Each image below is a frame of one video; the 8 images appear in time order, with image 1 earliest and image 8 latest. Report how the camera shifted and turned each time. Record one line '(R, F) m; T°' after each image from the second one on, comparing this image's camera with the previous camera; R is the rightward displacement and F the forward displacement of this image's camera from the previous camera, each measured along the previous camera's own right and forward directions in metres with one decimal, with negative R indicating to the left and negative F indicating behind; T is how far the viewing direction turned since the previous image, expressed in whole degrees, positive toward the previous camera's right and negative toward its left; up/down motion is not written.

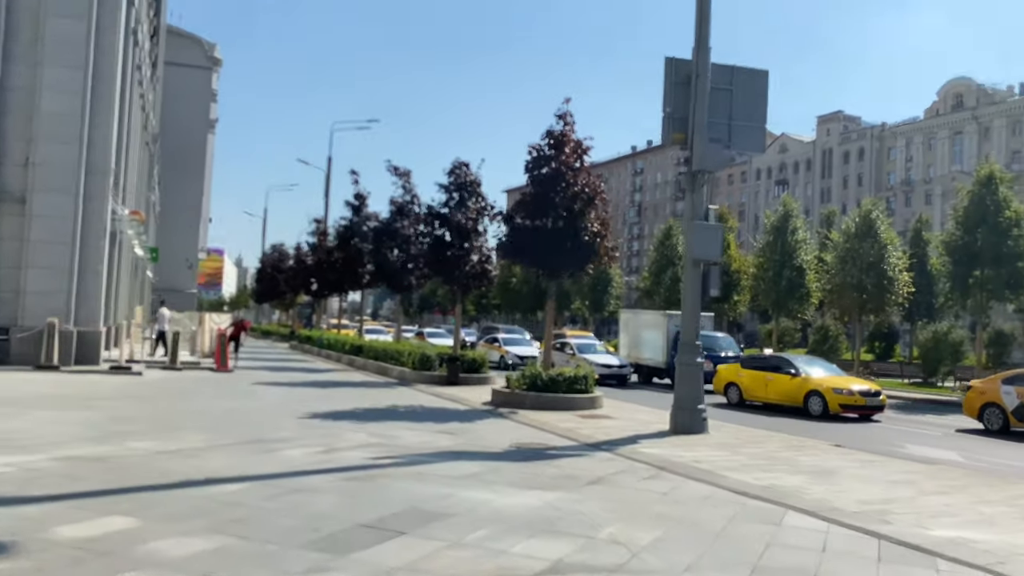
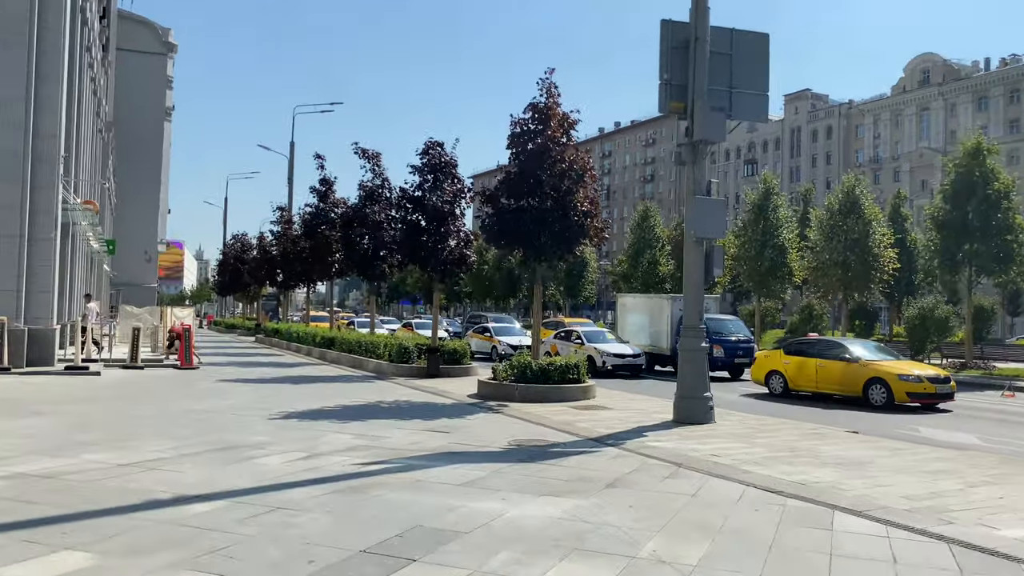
(-0.4, +1.1) m; +2°
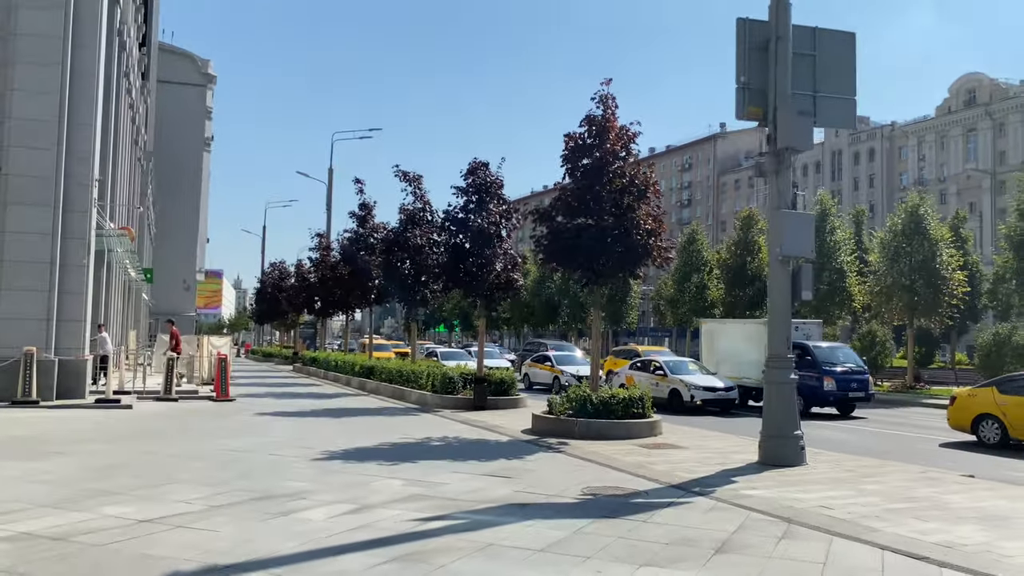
(-0.5, +1.3) m; -2°
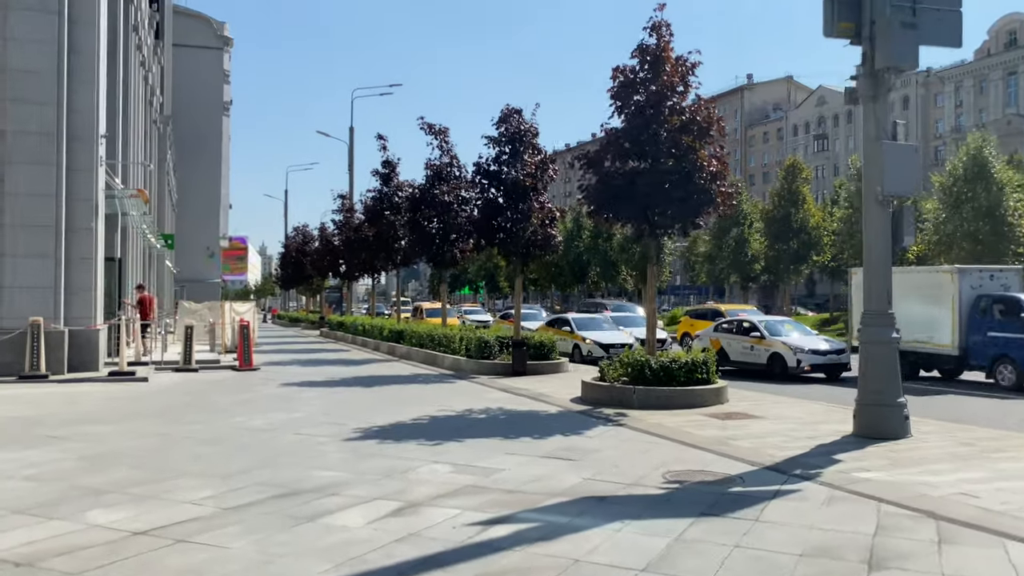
(-0.4, +1.6) m; -2°
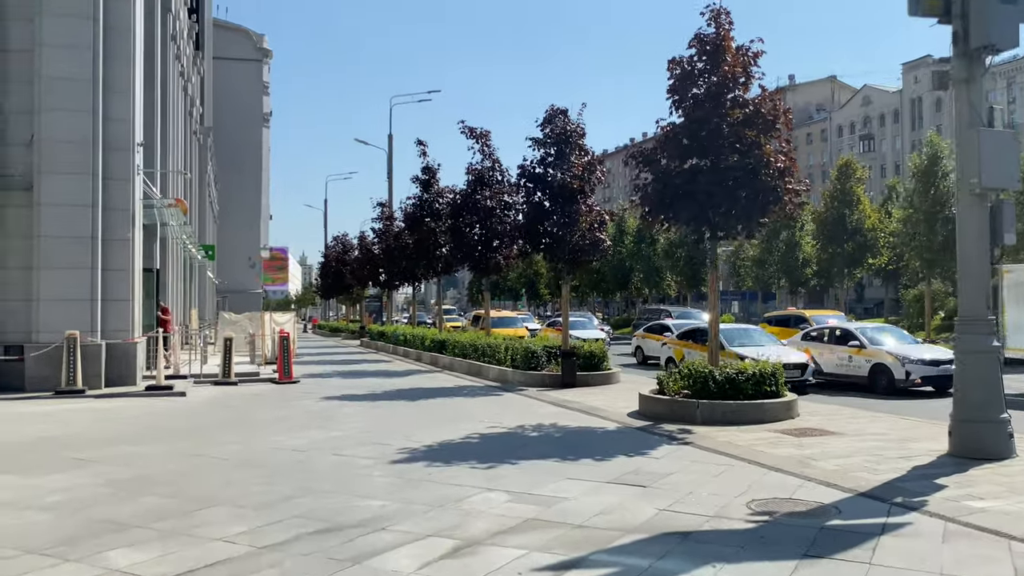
(-0.2, +0.8) m; -3°
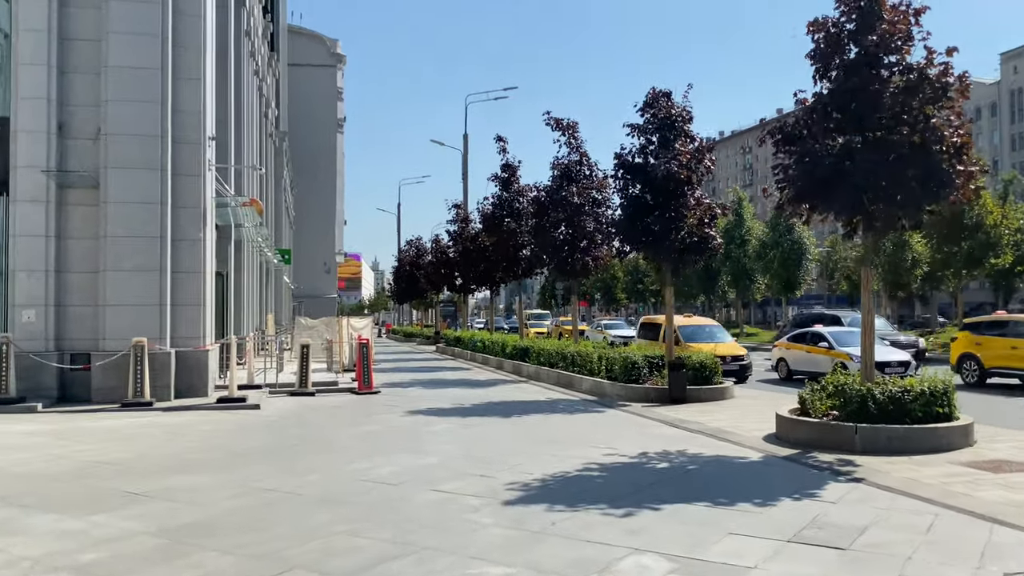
(-0.6, +1.8) m; -5°
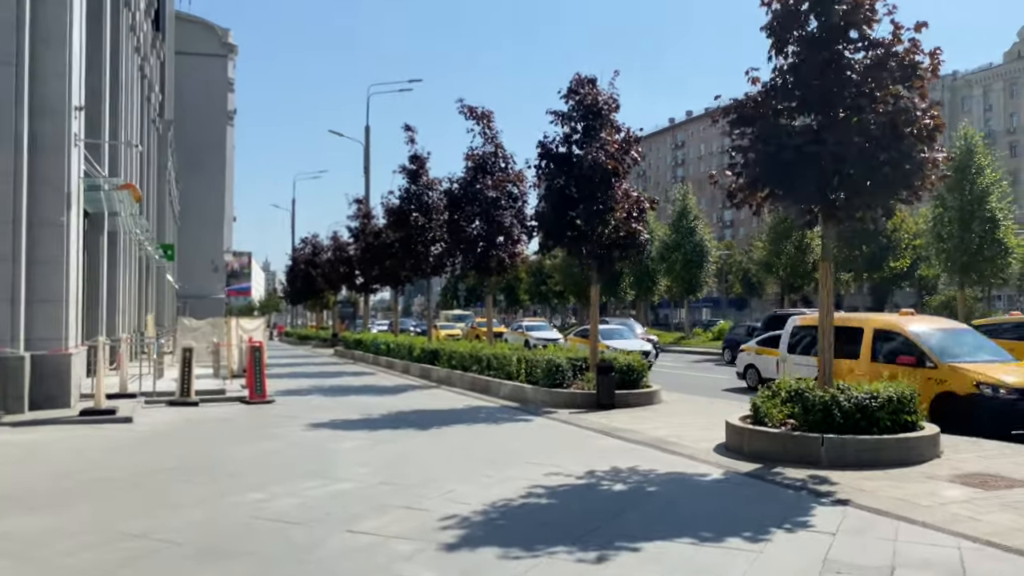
(-0.3, +1.5) m; +7°
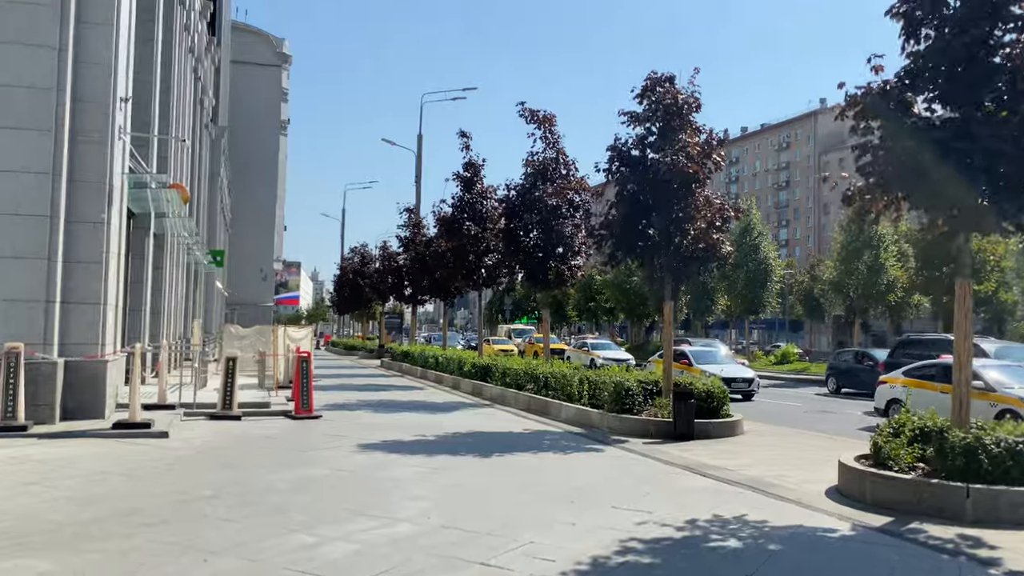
(-0.4, +1.3) m; -3°
